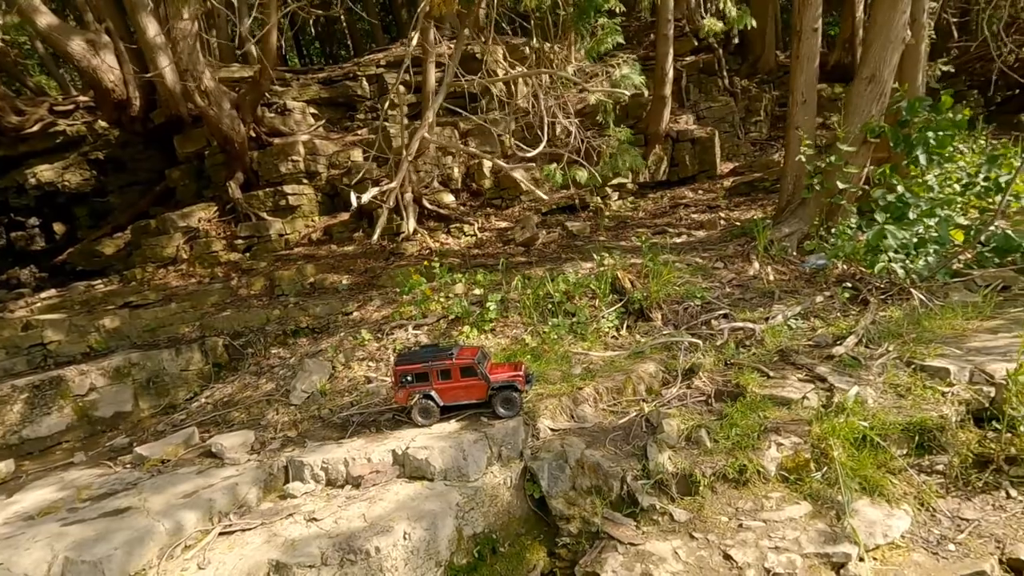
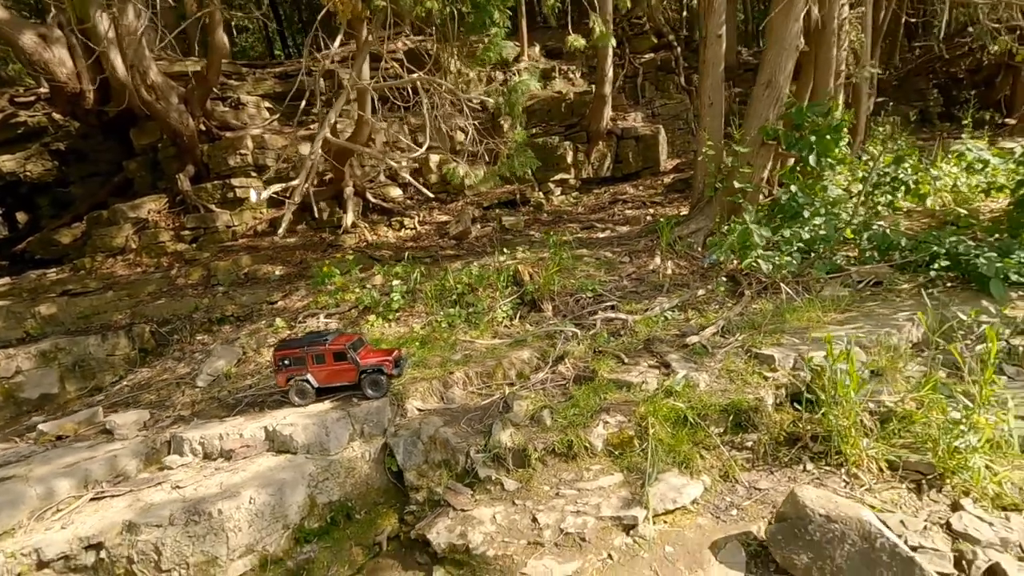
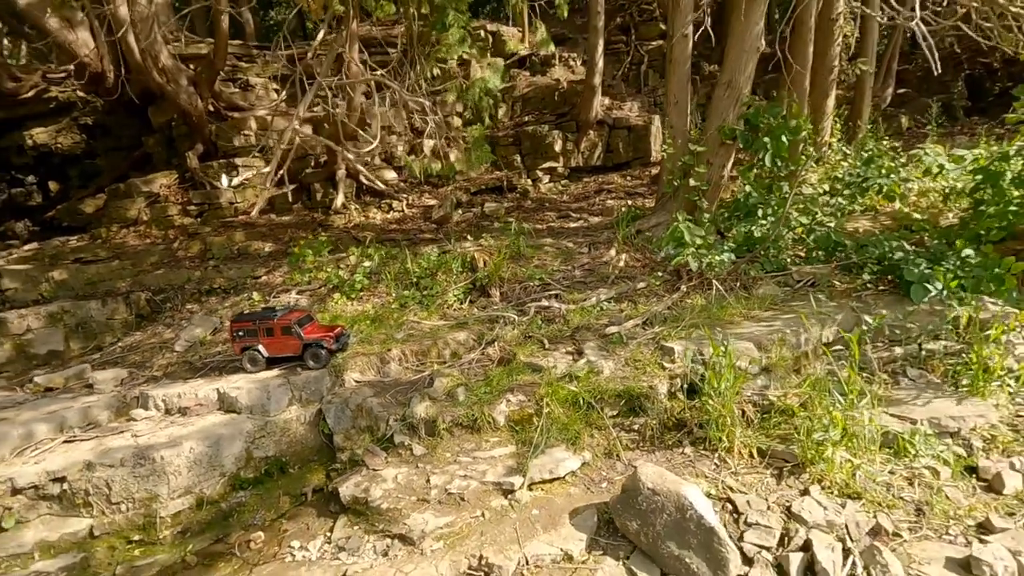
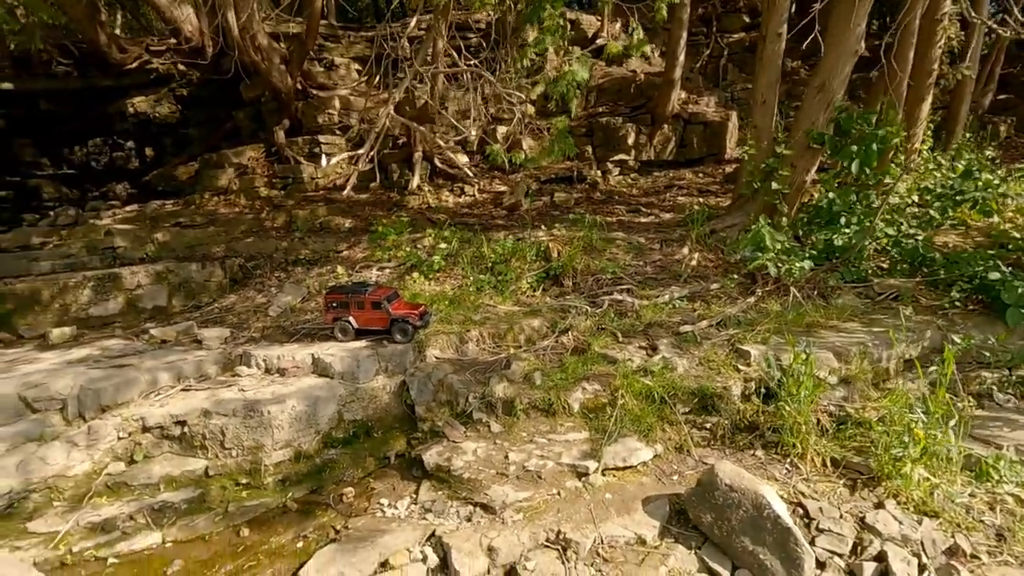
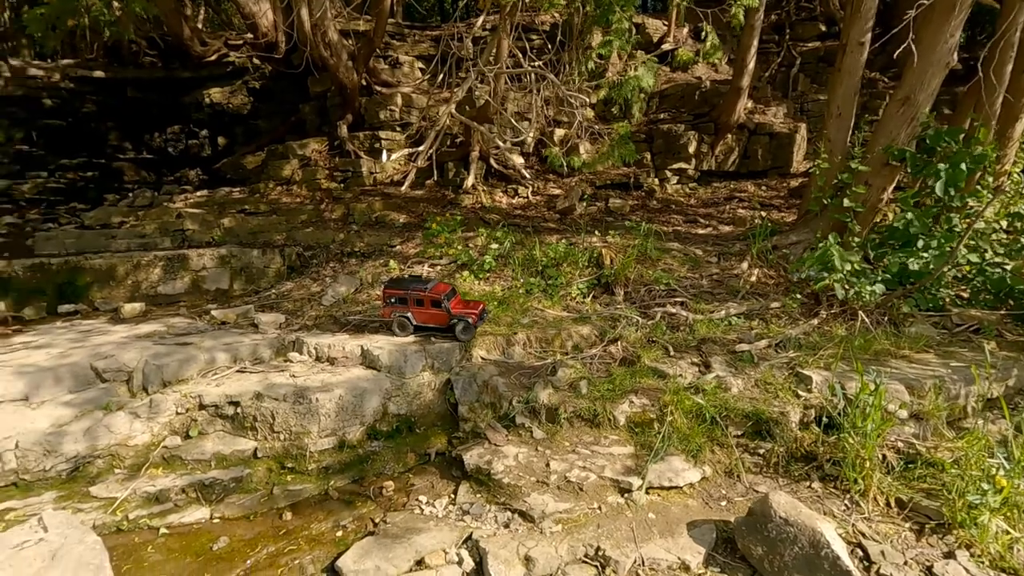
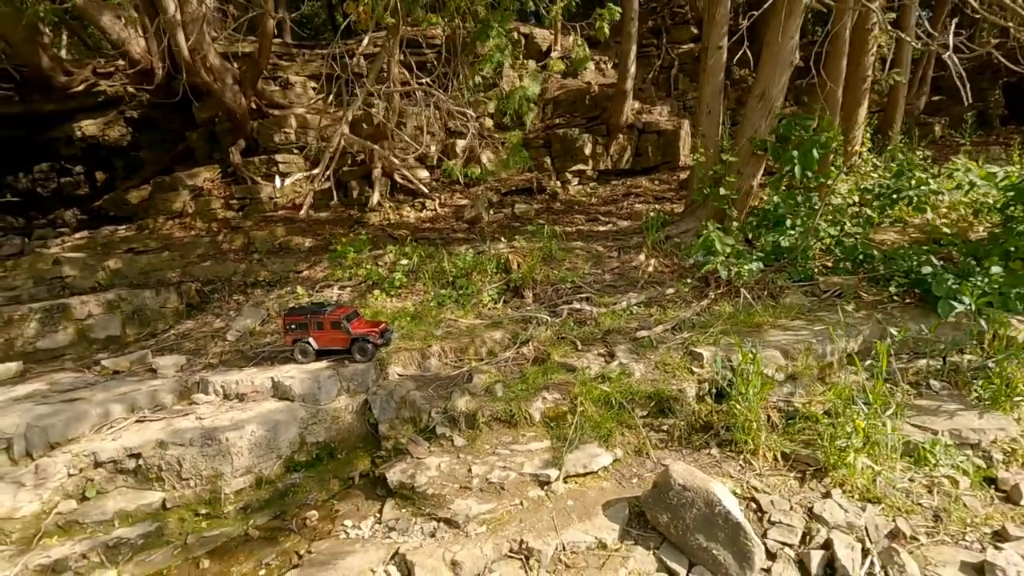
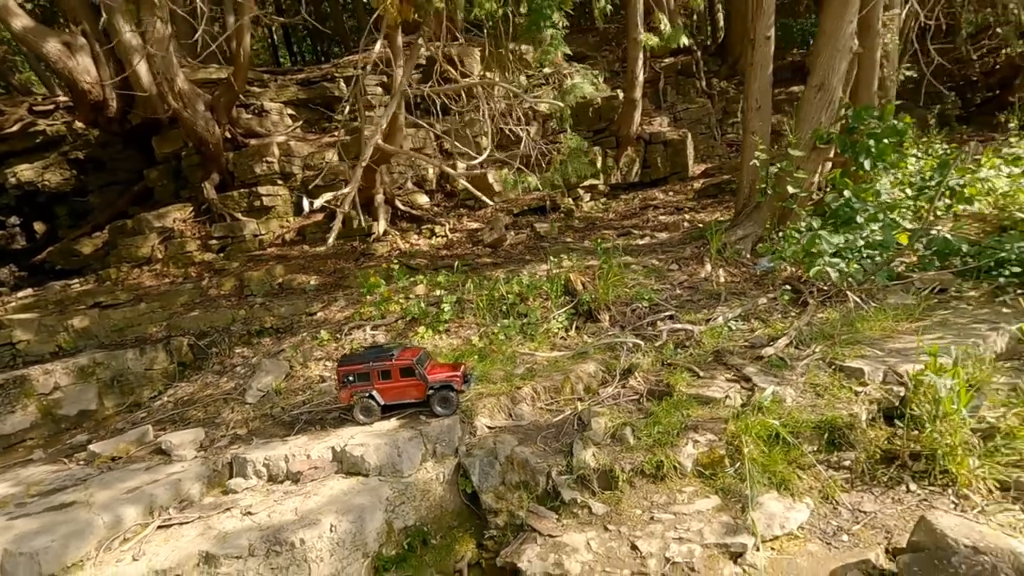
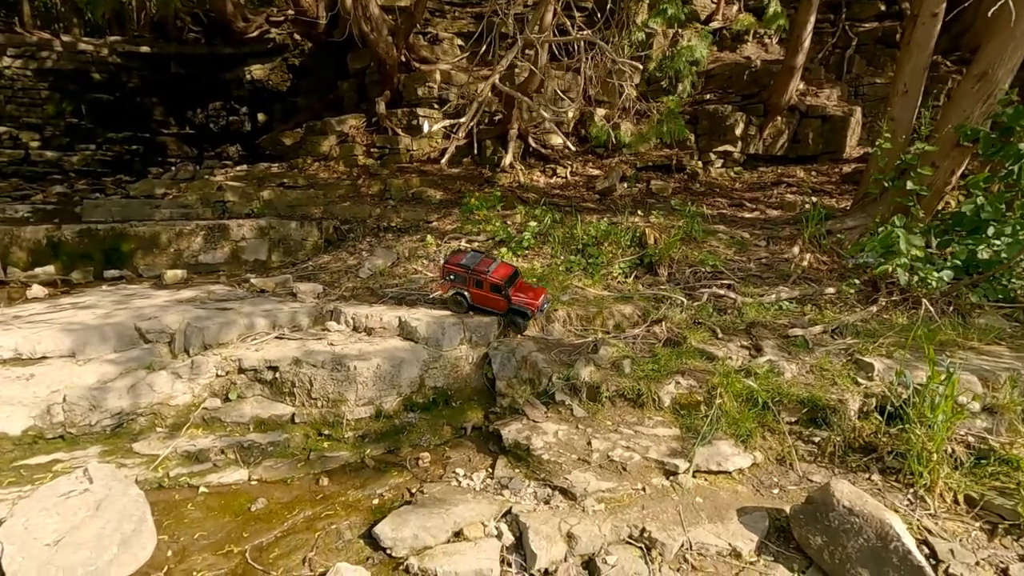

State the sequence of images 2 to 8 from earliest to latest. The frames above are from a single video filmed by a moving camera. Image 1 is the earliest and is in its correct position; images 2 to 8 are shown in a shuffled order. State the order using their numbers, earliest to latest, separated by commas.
7, 2, 3, 6, 4, 5, 8
